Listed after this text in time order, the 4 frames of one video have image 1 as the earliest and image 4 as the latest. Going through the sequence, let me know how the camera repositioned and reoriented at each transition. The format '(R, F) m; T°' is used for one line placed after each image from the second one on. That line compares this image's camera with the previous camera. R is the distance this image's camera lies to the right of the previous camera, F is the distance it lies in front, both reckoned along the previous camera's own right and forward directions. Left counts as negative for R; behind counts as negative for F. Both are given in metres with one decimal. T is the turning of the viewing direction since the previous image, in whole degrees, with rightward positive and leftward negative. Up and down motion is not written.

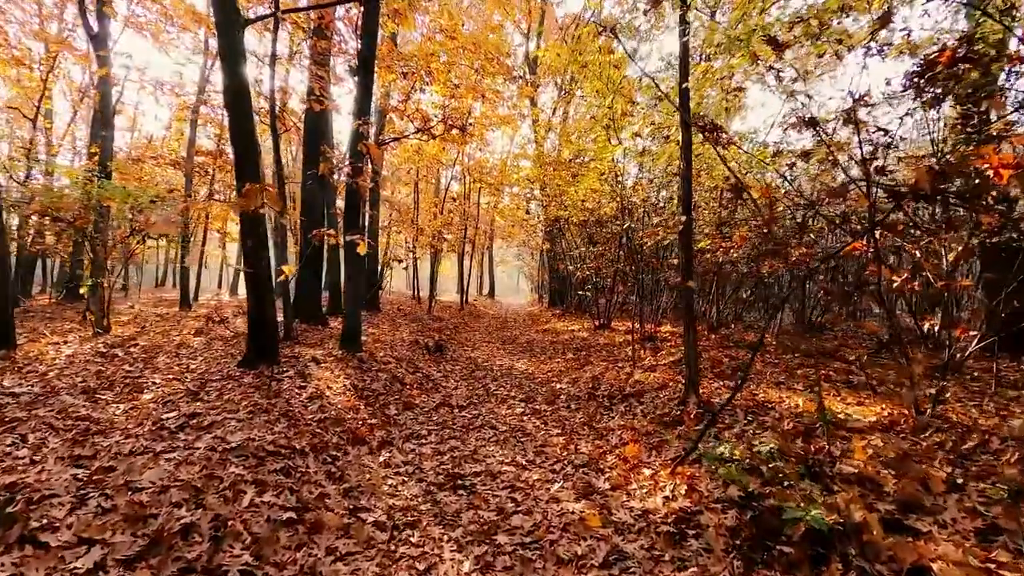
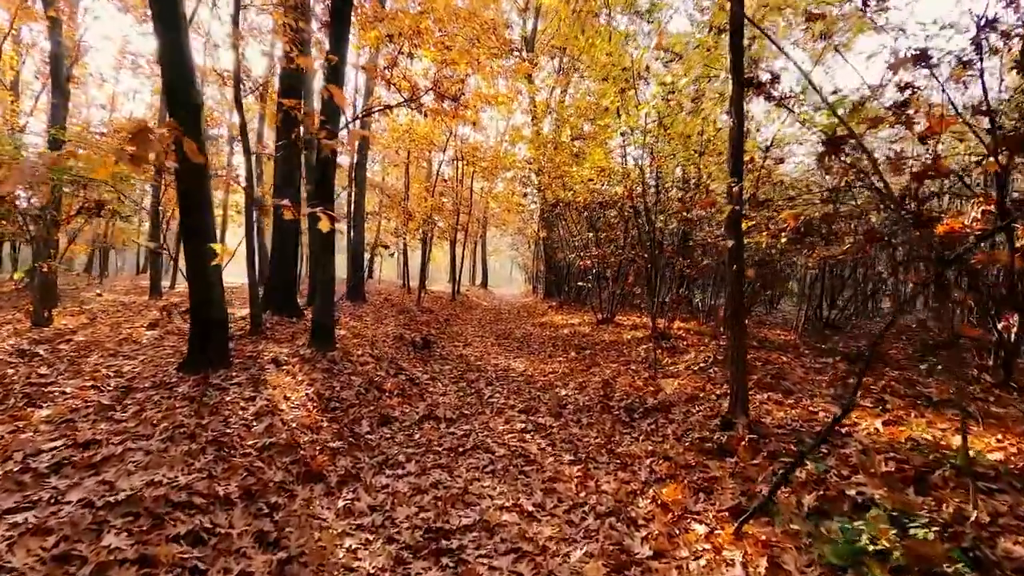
(-0.1, +1.4) m; +1°
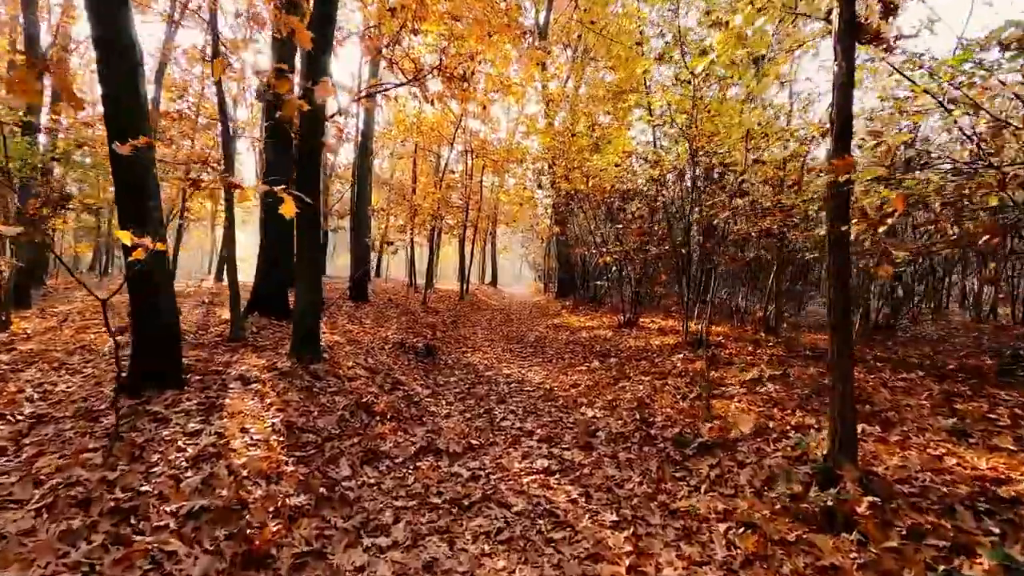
(-0.1, +1.4) m; -1°
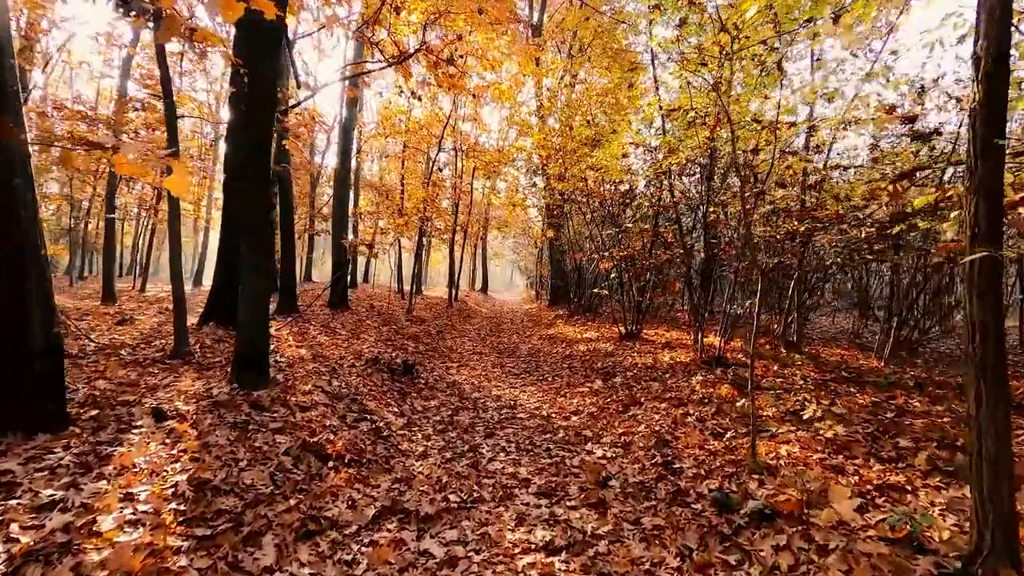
(0.0, +1.3) m; +1°
